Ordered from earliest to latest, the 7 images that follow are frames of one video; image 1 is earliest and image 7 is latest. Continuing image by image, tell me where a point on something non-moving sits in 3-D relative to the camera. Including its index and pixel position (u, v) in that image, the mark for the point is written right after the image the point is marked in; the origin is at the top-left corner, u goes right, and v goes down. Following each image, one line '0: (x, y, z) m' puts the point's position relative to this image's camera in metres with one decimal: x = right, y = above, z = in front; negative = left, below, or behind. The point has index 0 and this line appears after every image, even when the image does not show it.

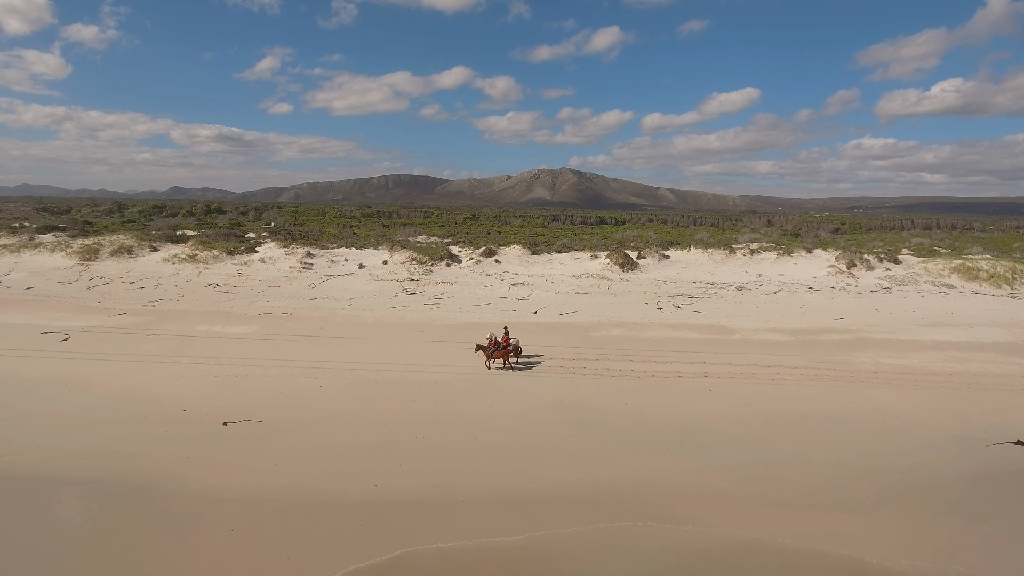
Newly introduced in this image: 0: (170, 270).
0: (-7.5, +0.4, +14.6) m
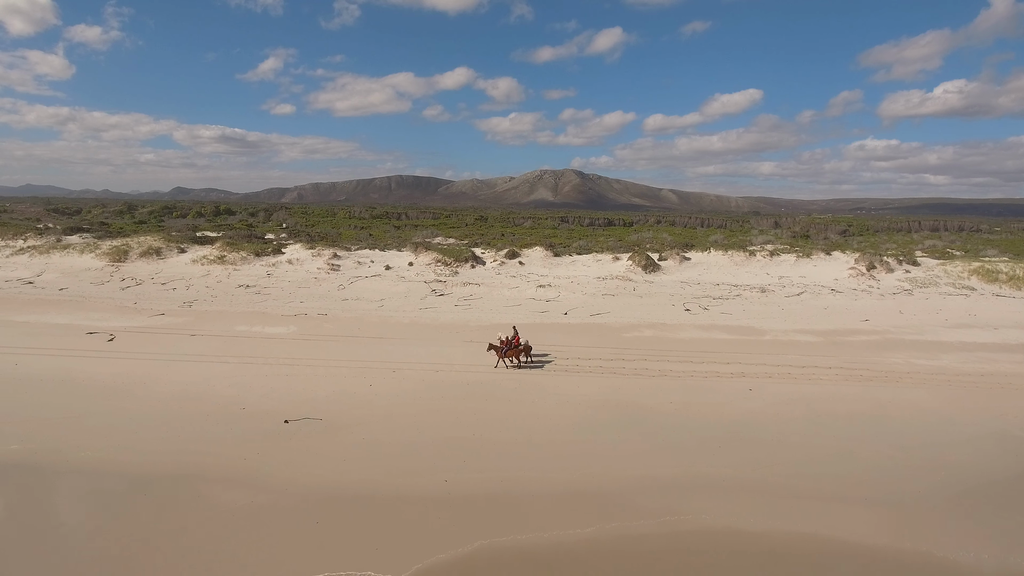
0: (-7.0, +0.4, +14.8) m
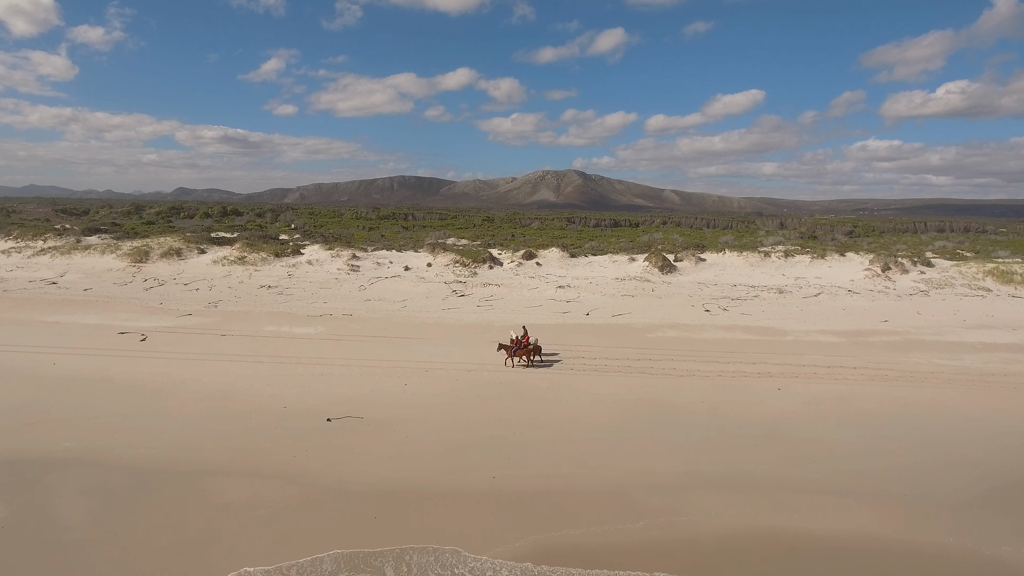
0: (-6.6, +0.4, +15.0) m
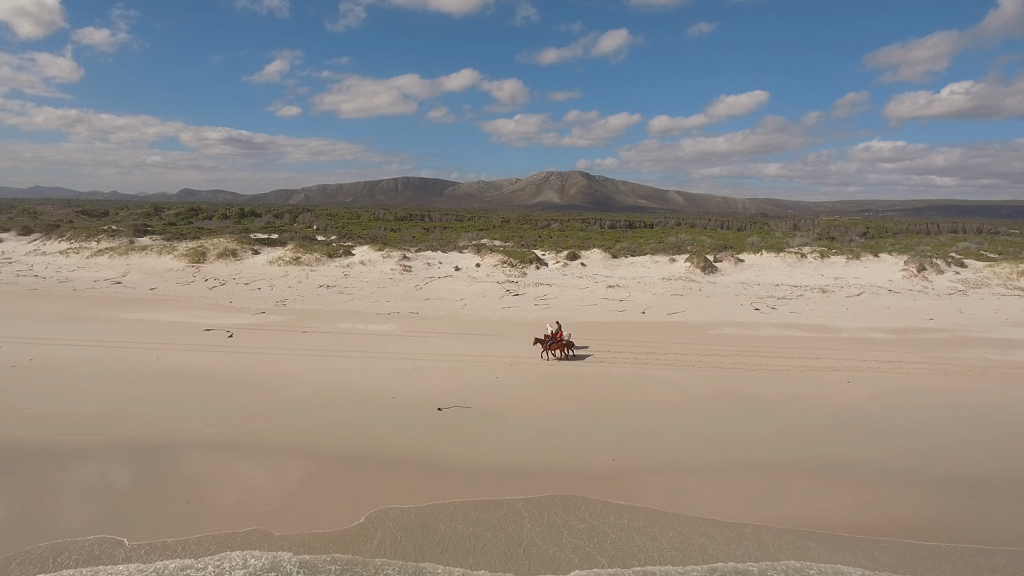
0: (-5.4, +0.4, +15.5) m
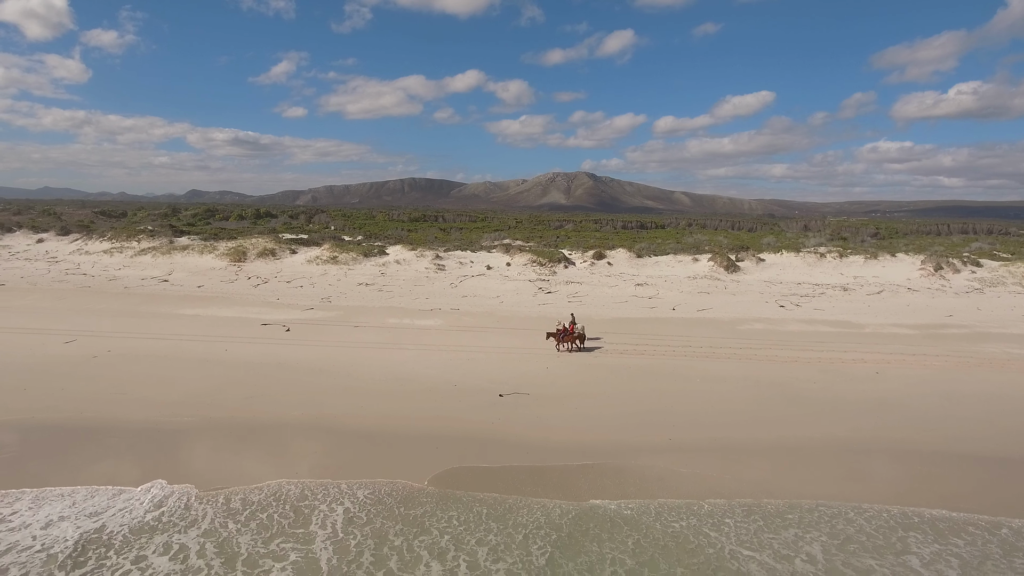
0: (-4.7, +0.5, +16.1) m
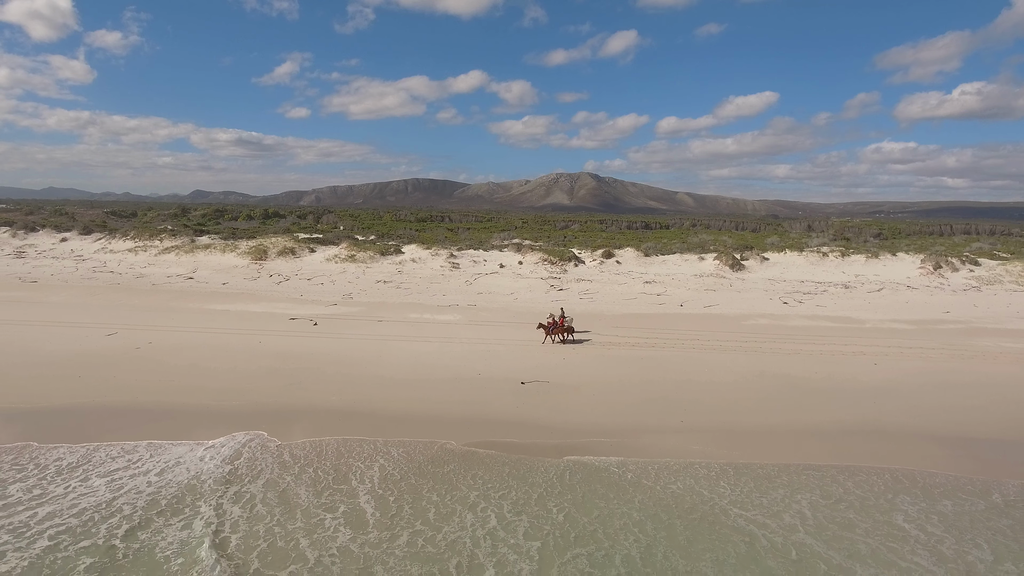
0: (-4.4, +0.5, +16.7) m
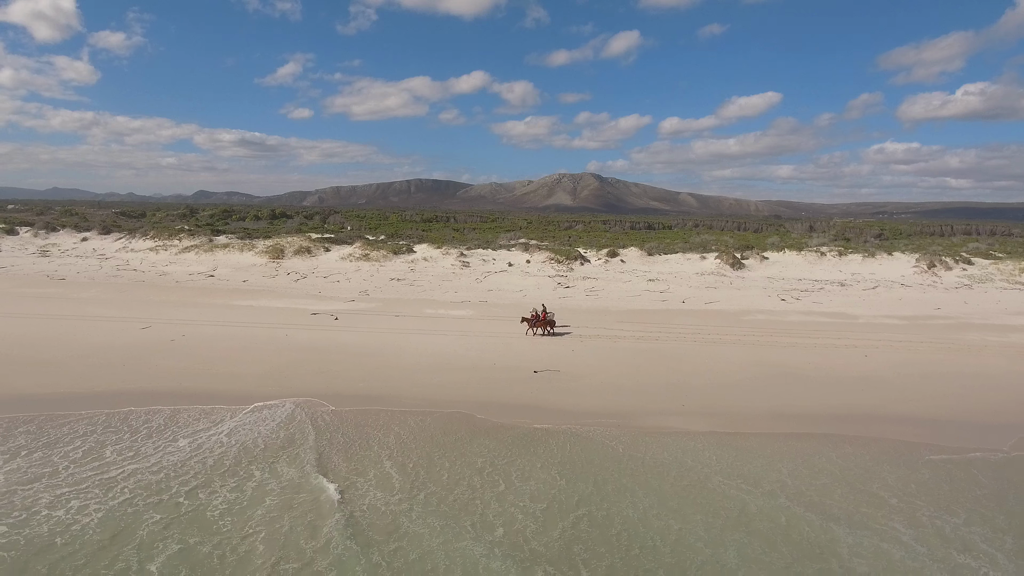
0: (-4.2, +0.6, +17.3) m
